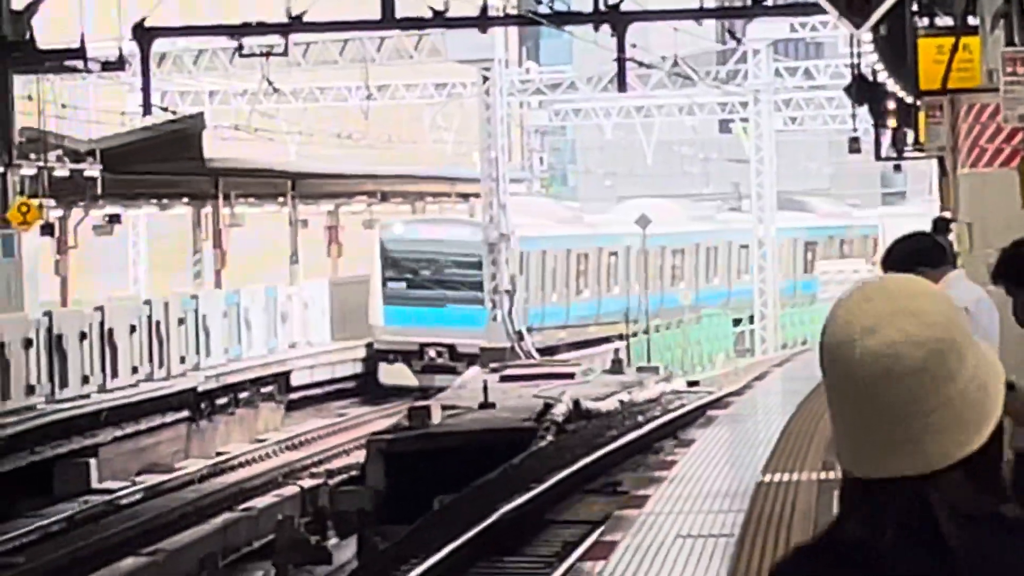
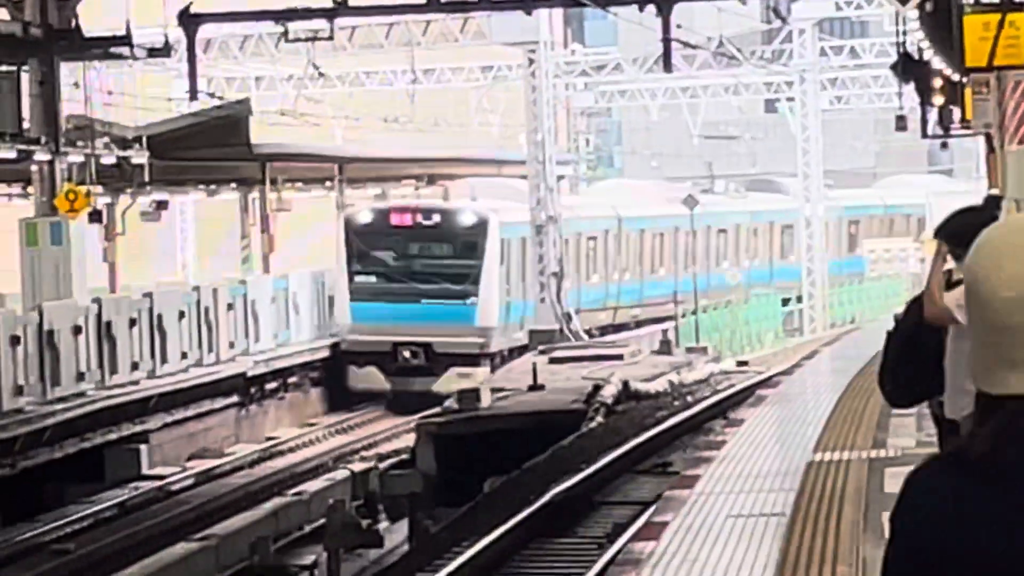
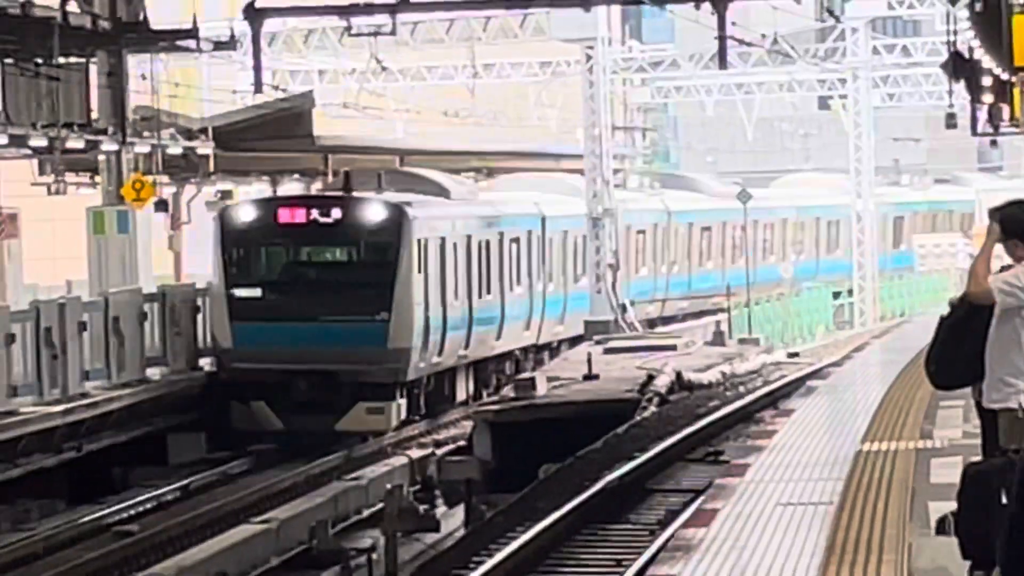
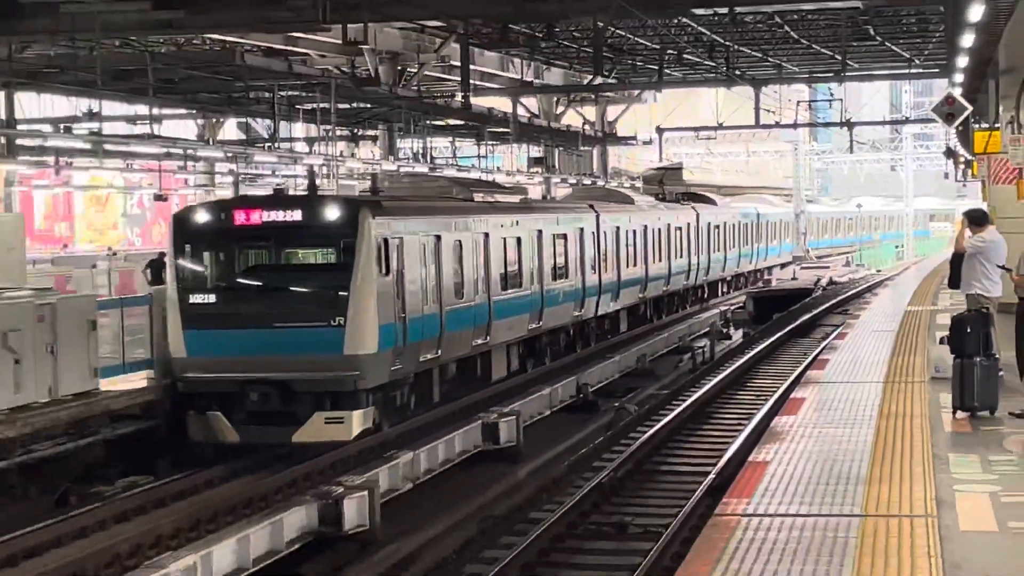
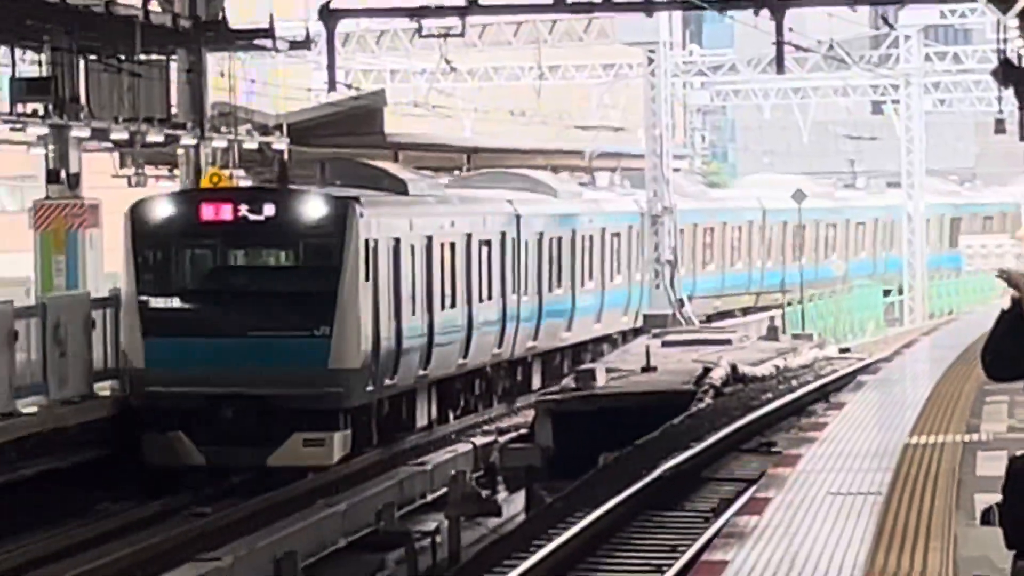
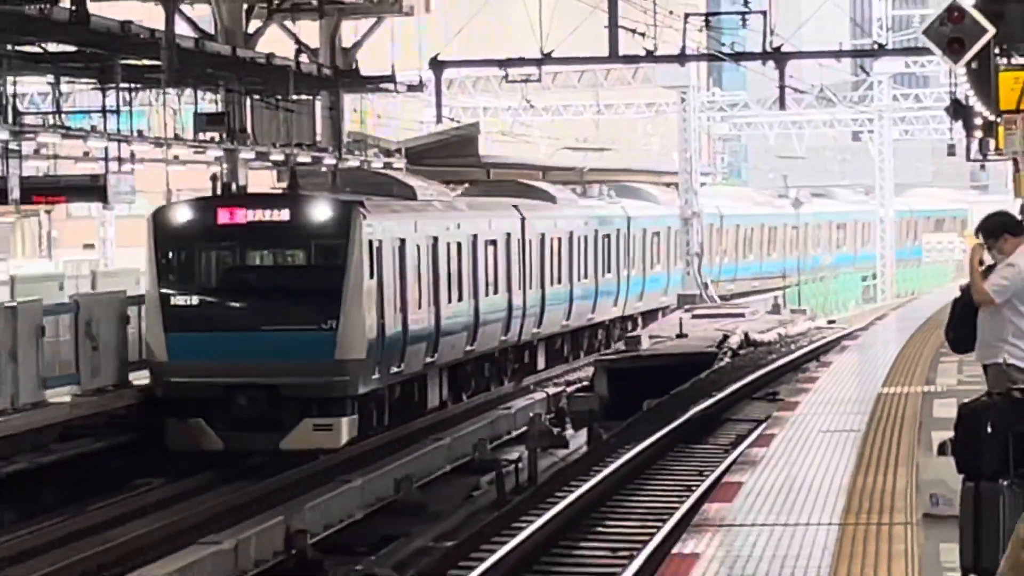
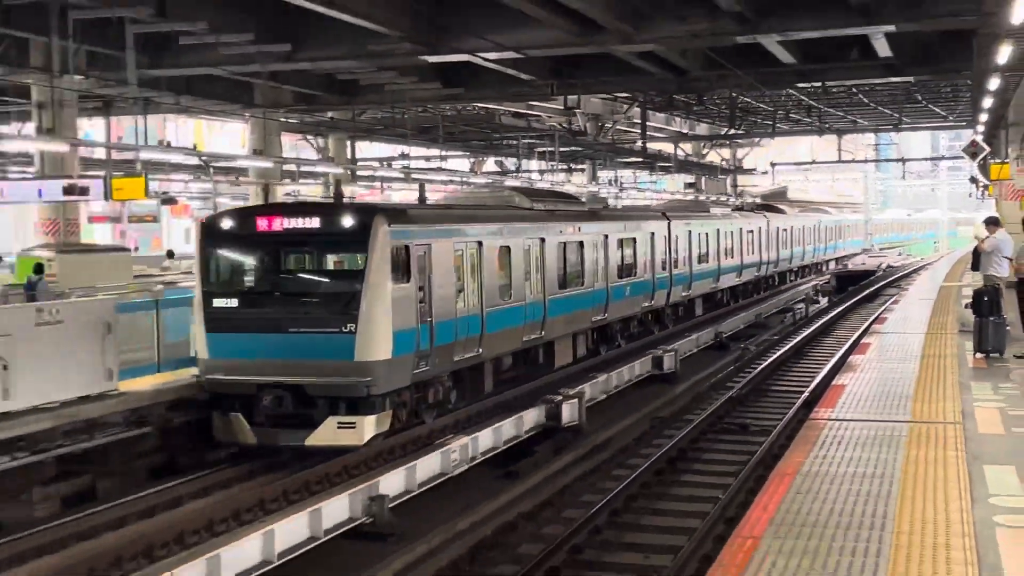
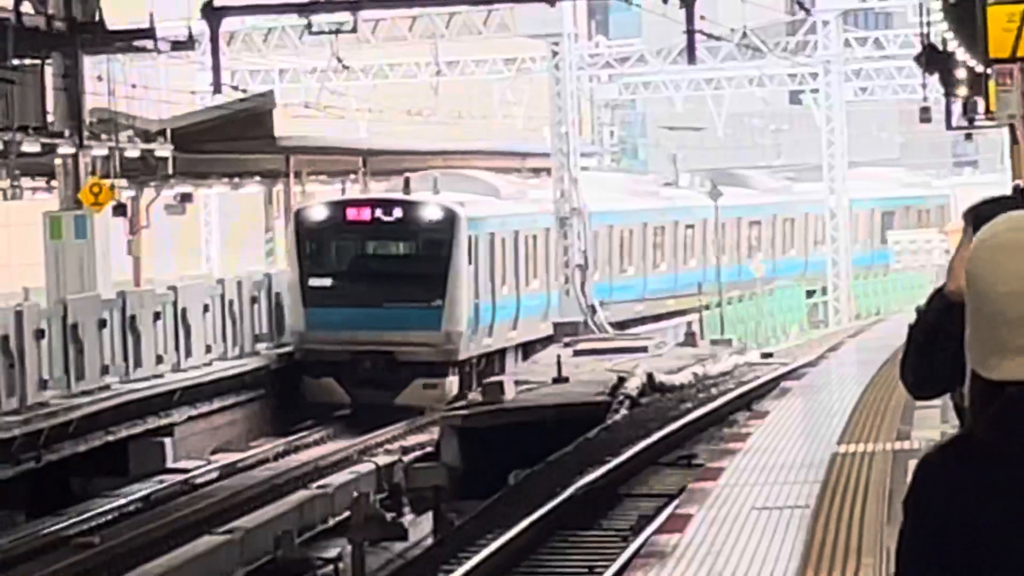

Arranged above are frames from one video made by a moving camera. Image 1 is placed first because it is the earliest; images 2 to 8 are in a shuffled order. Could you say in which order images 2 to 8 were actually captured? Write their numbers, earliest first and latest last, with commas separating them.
2, 8, 3, 5, 6, 4, 7
